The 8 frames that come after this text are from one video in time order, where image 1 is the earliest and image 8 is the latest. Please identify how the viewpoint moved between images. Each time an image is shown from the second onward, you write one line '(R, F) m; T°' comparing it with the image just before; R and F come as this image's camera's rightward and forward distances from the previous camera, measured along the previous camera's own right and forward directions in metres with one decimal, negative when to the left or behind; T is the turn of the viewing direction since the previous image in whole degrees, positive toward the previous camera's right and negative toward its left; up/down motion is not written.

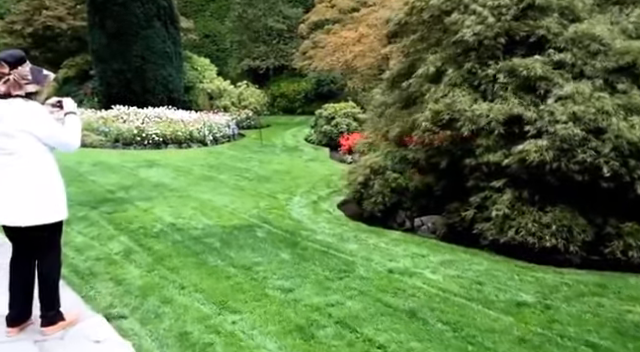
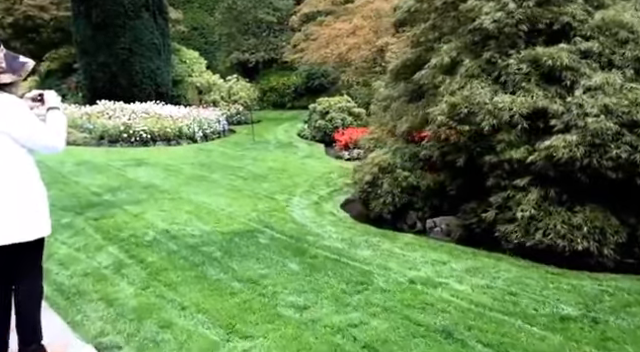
(-0.2, +0.5) m; +1°
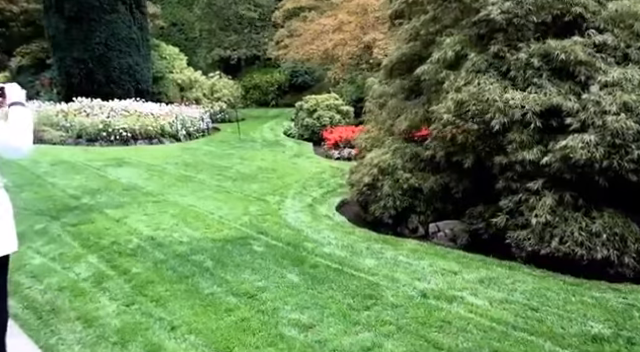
(-0.1, +0.4) m; +2°
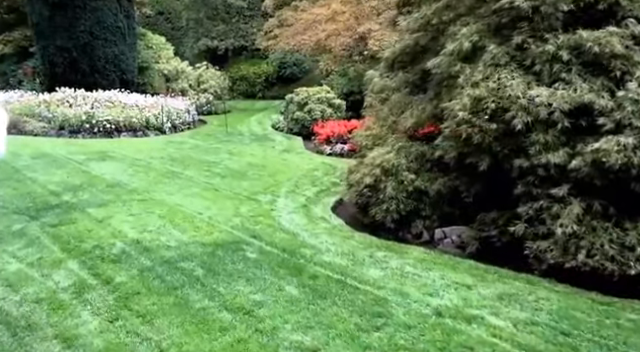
(-0.1, +0.4) m; +1°
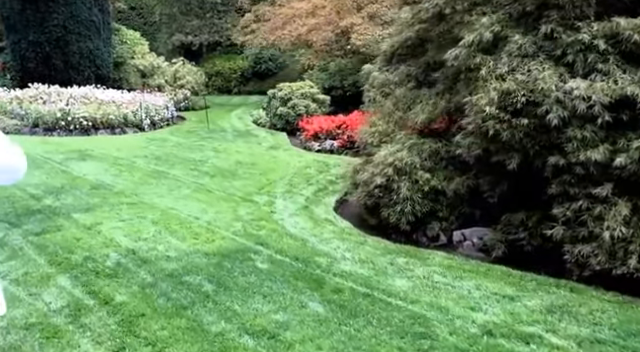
(-0.3, +0.4) m; +3°
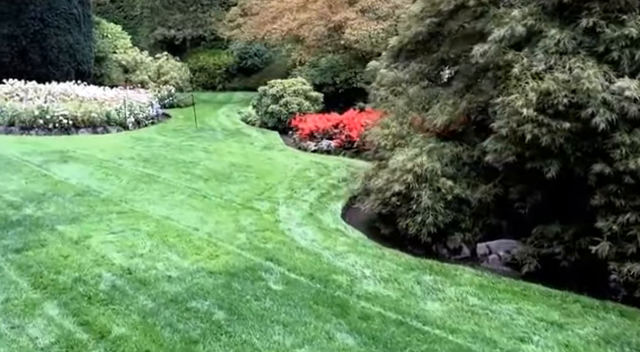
(-0.2, +0.4) m; +2°
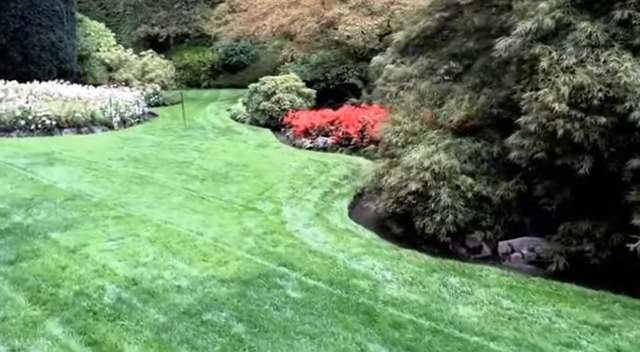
(-0.2, +0.3) m; +1°
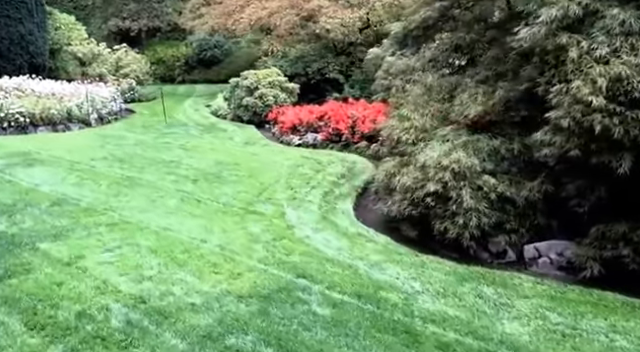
(-0.3, +0.3) m; +3°
